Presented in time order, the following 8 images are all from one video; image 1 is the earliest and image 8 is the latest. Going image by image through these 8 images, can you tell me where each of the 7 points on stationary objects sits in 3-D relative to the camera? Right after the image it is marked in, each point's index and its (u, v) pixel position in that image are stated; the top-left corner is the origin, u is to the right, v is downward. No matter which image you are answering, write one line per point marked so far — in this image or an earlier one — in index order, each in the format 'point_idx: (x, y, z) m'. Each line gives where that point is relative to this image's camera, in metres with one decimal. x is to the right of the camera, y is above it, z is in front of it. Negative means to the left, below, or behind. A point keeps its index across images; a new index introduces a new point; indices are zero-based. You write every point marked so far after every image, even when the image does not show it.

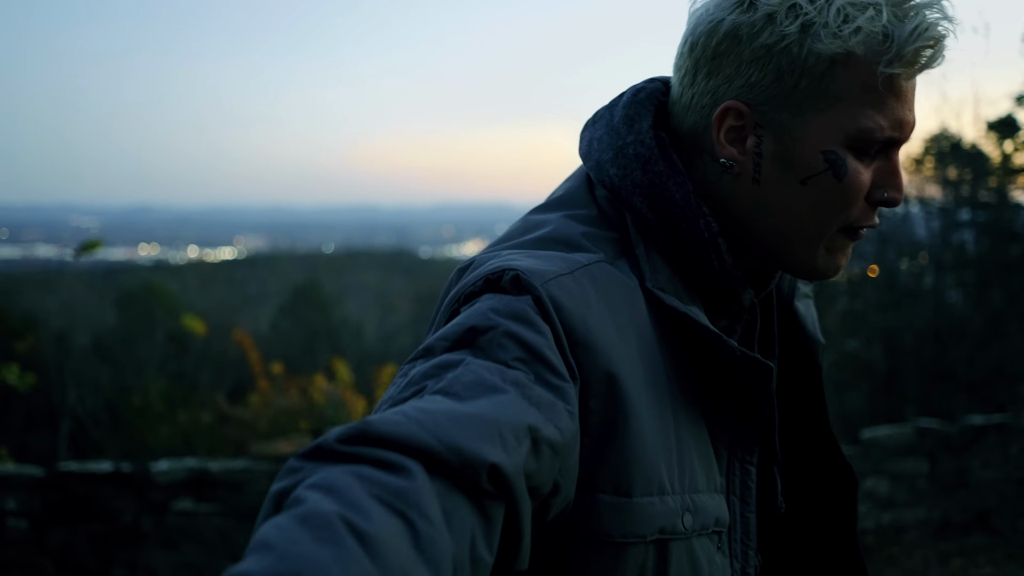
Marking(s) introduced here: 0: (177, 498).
0: (-2.0, -1.3, +4.8) m
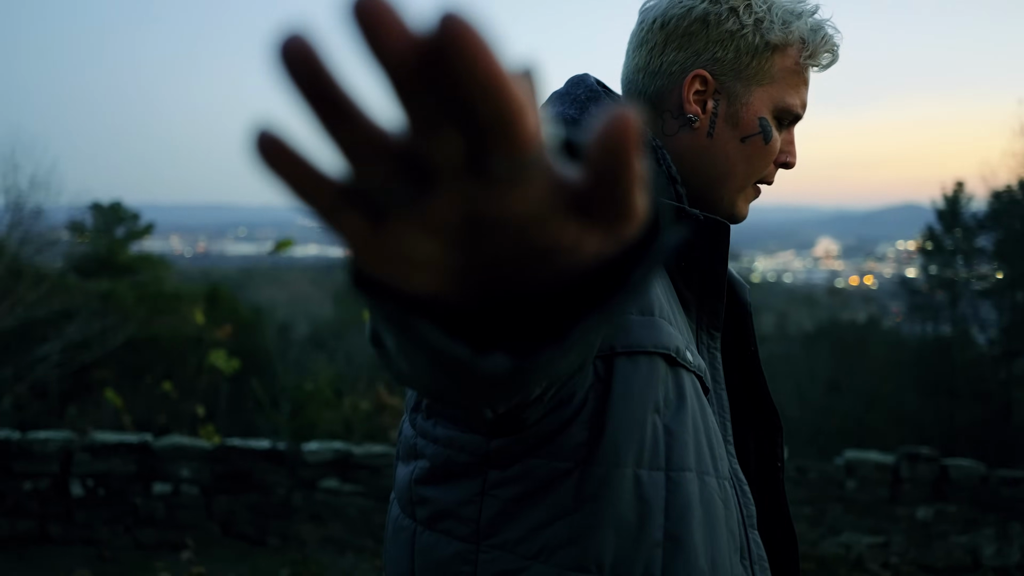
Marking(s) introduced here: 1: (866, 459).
0: (-1.2, -1.2, +5.2) m
1: (+2.3, -1.1, +5.2) m
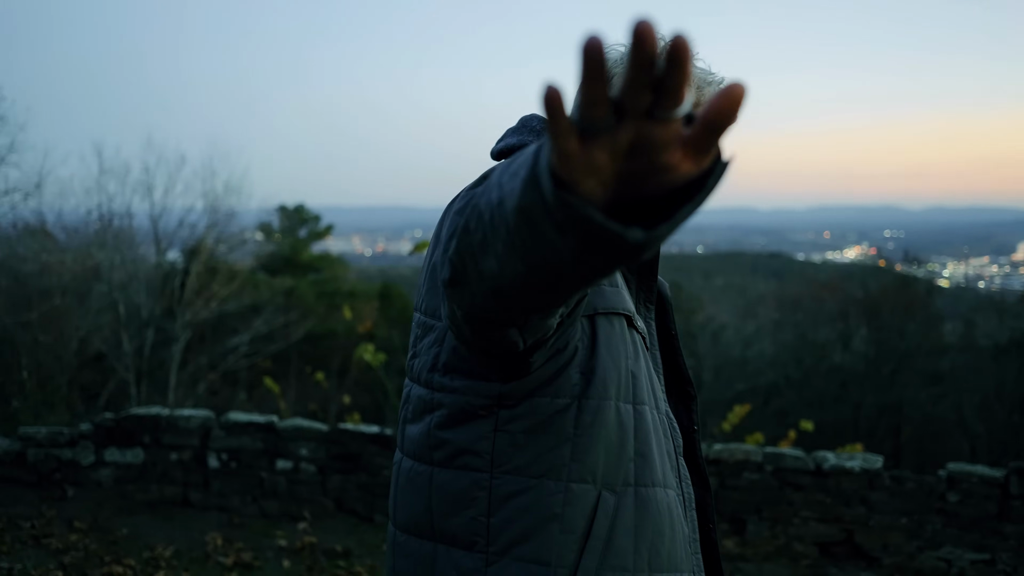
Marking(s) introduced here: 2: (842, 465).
0: (-0.6, -1.2, +5.6) m
1: (+2.9, -1.2, +5.0) m
2: (+2.1, -1.1, +5.1) m
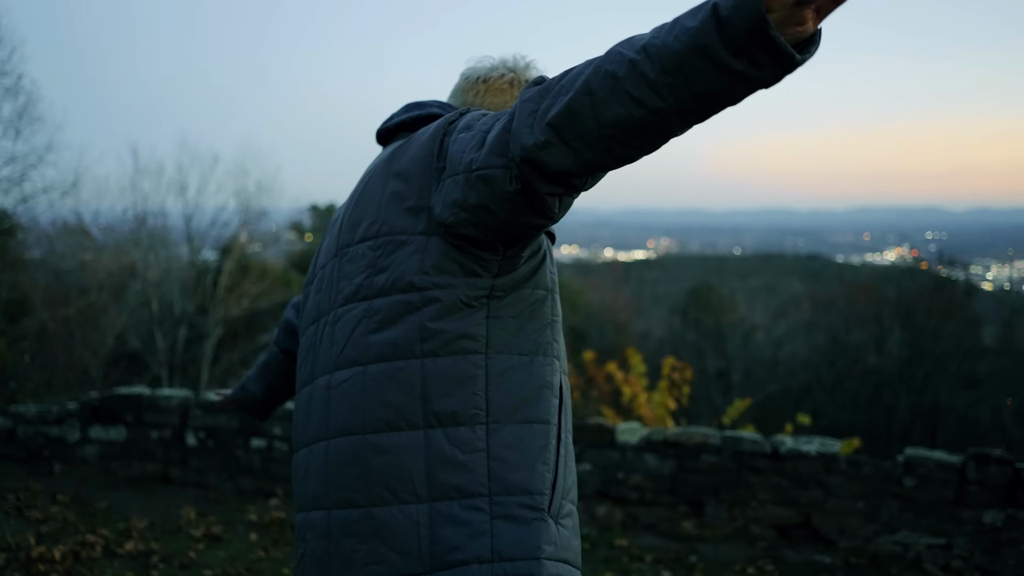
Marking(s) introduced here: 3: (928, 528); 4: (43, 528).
0: (-0.8, -1.1, +5.7) m
1: (+2.6, -1.1, +5.0) m
2: (+1.9, -1.0, +5.2) m
3: (+2.6, -1.5, +5.0) m
4: (-3.1, -1.6, +5.2) m
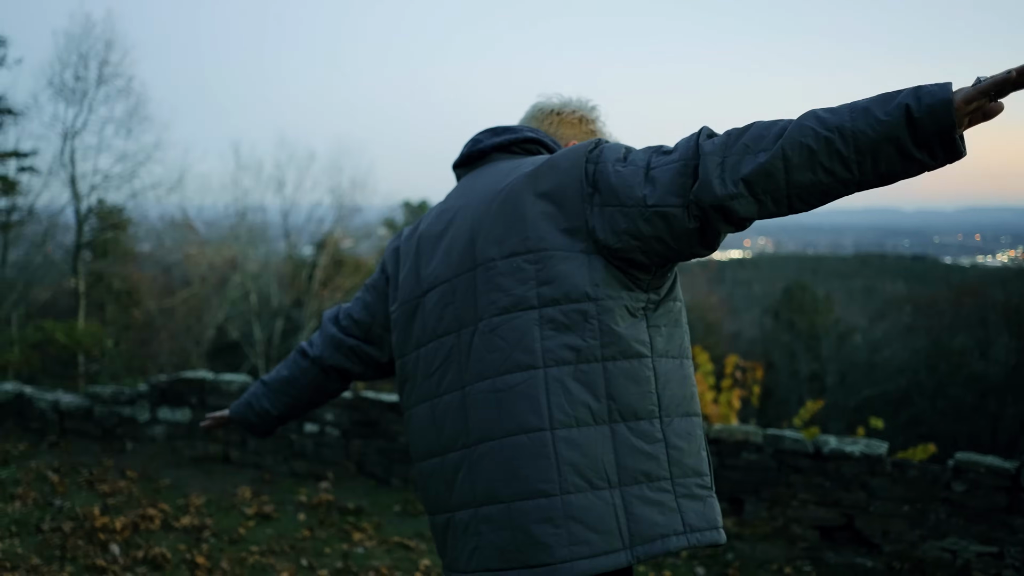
0: (-0.5, -1.1, +5.9) m
1: (+2.8, -1.1, +4.8) m
2: (+2.1, -1.0, +5.0) m
3: (+2.8, -1.5, +4.8) m
4: (-2.8, -1.5, +5.5) m
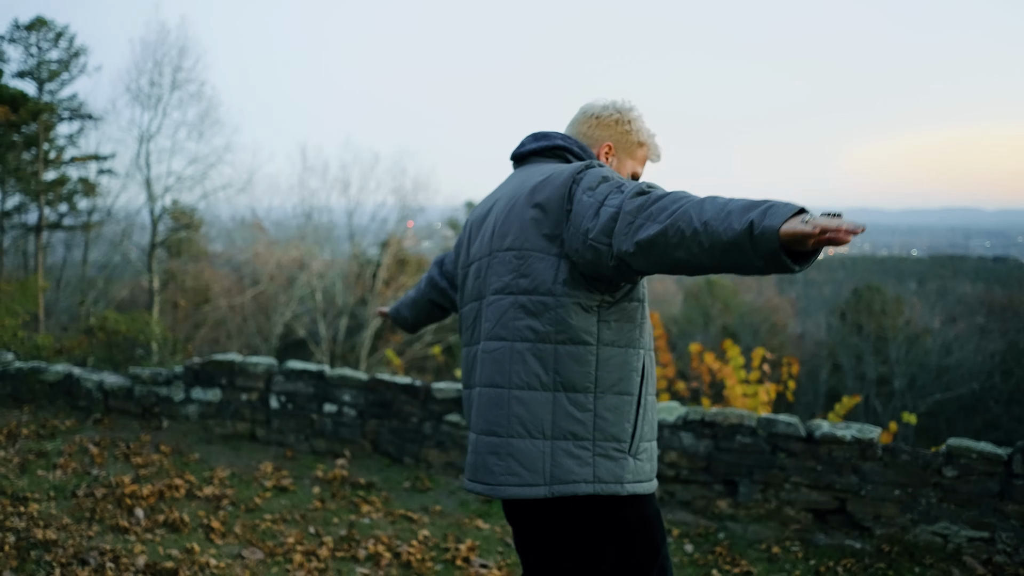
0: (-0.5, -1.0, +6.1) m
1: (+2.8, -1.0, +4.8) m
2: (+2.1, -0.9, +5.1) m
3: (+2.8, -1.4, +4.8) m
4: (-2.8, -1.4, +6.0) m
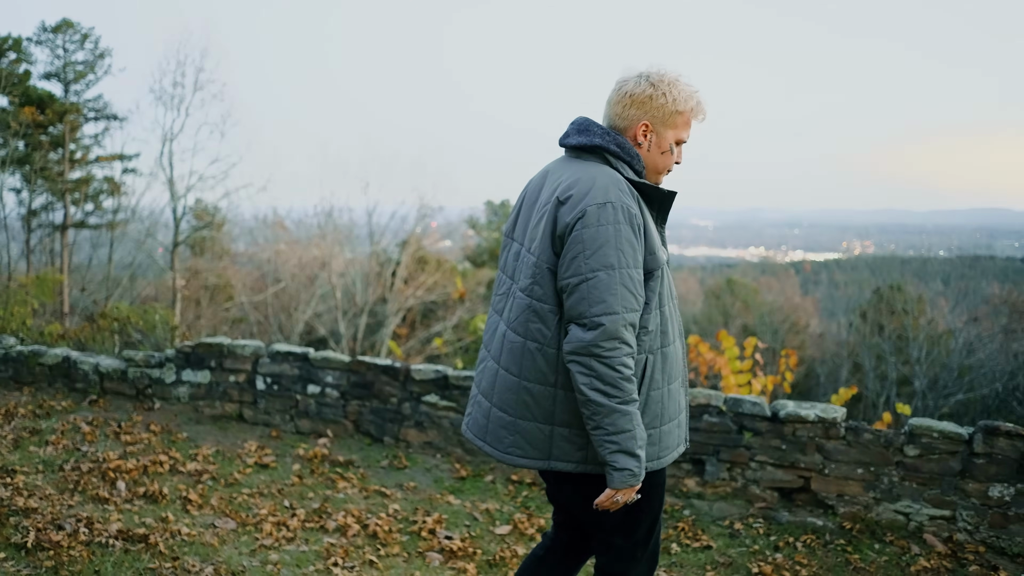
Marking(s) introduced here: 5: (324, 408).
0: (-0.7, -0.8, +6.3) m
1: (+2.6, -0.9, +4.9) m
2: (+1.9, -0.8, +5.2) m
3: (+2.6, -1.3, +4.9) m
4: (-3.0, -1.2, +6.1) m
5: (-1.6, -1.0, +6.6) m
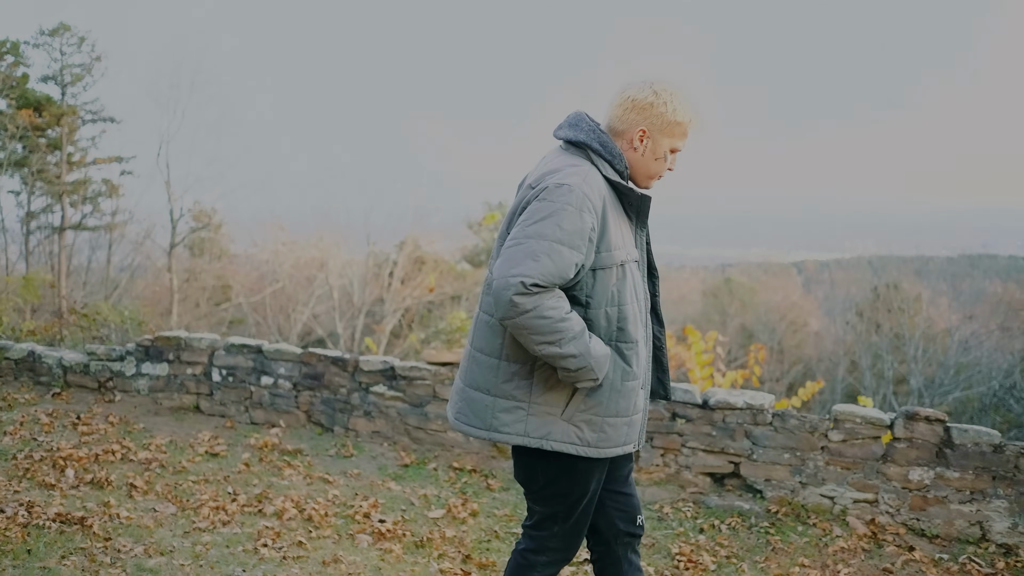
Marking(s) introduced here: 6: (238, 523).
0: (-1.1, -0.8, +6.4) m
1: (+2.2, -0.8, +5.0) m
2: (+1.4, -0.7, +5.3) m
3: (+2.1, -1.2, +5.0) m
4: (-3.4, -1.2, +6.3) m
5: (-2.0, -0.9, +6.8) m
6: (-1.6, -1.4, +4.7) m
